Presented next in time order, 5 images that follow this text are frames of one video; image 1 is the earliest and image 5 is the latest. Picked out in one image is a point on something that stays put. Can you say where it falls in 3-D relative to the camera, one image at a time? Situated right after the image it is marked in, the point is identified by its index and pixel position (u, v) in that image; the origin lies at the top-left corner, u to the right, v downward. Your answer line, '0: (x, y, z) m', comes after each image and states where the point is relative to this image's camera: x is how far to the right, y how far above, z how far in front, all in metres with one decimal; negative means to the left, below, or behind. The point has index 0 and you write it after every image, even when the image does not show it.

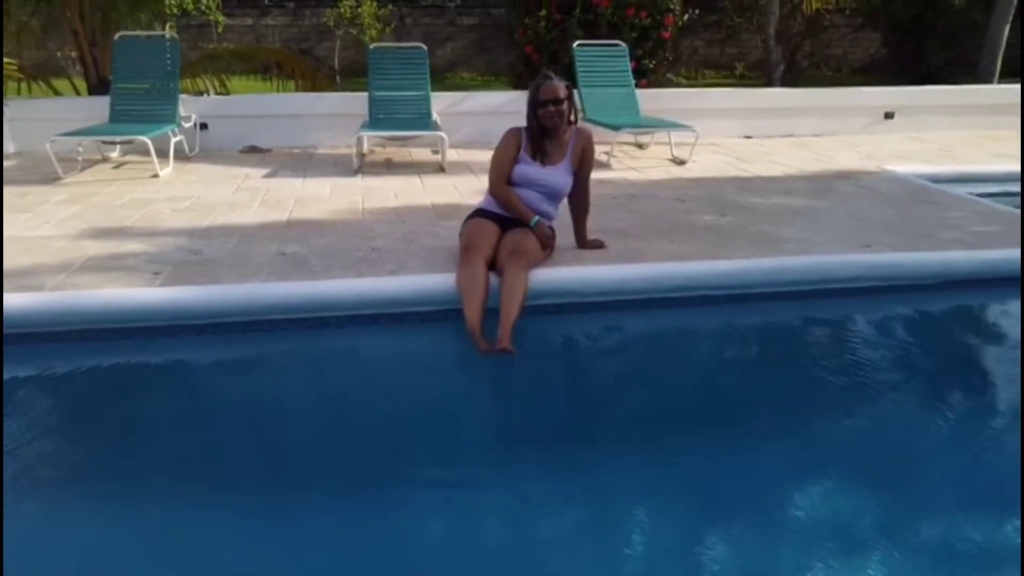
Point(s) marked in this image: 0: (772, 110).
0: (+2.6, +1.7, +8.1) m
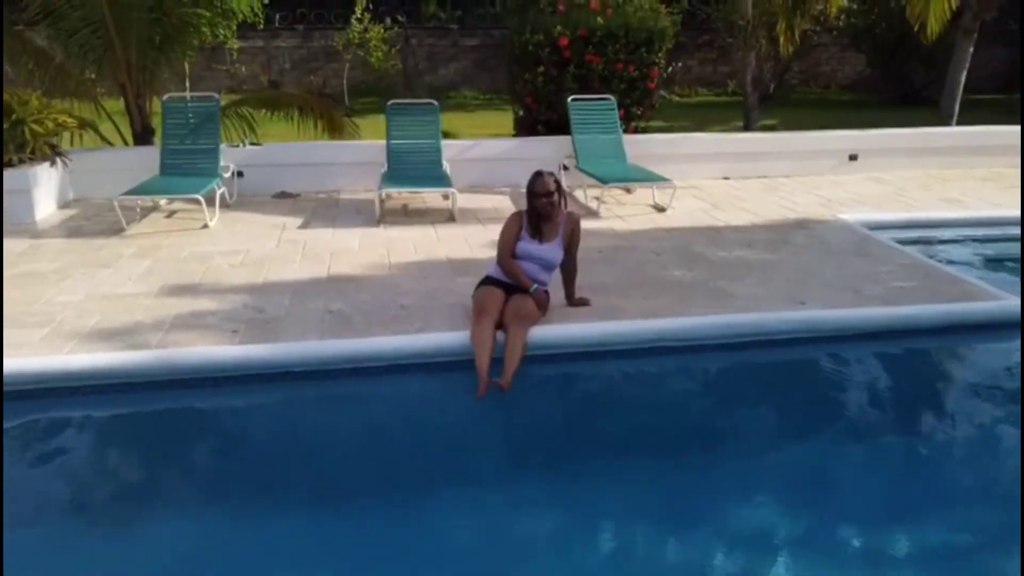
0: (+2.6, +1.4, +9.0) m
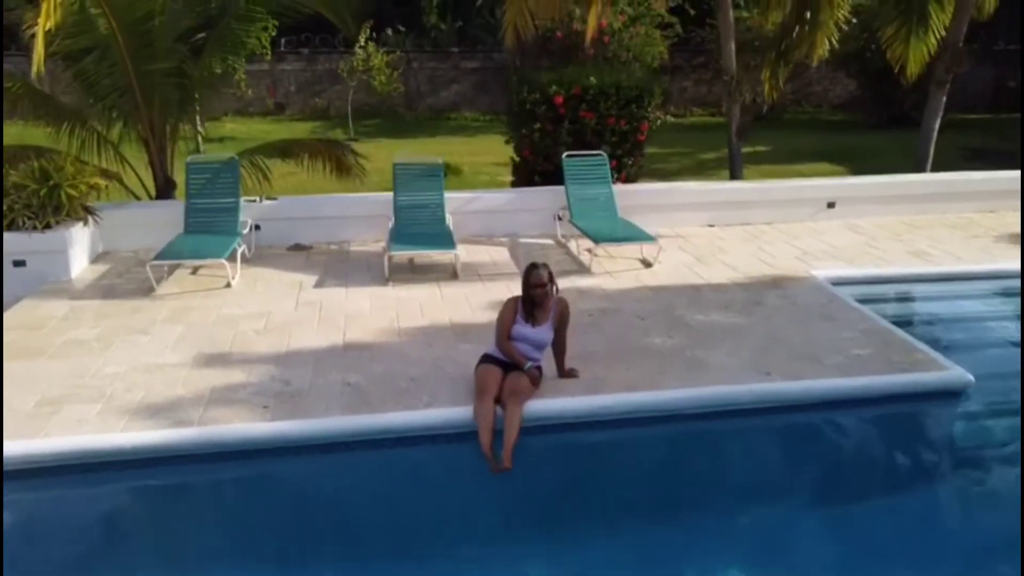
0: (+2.6, +1.0, +9.5) m
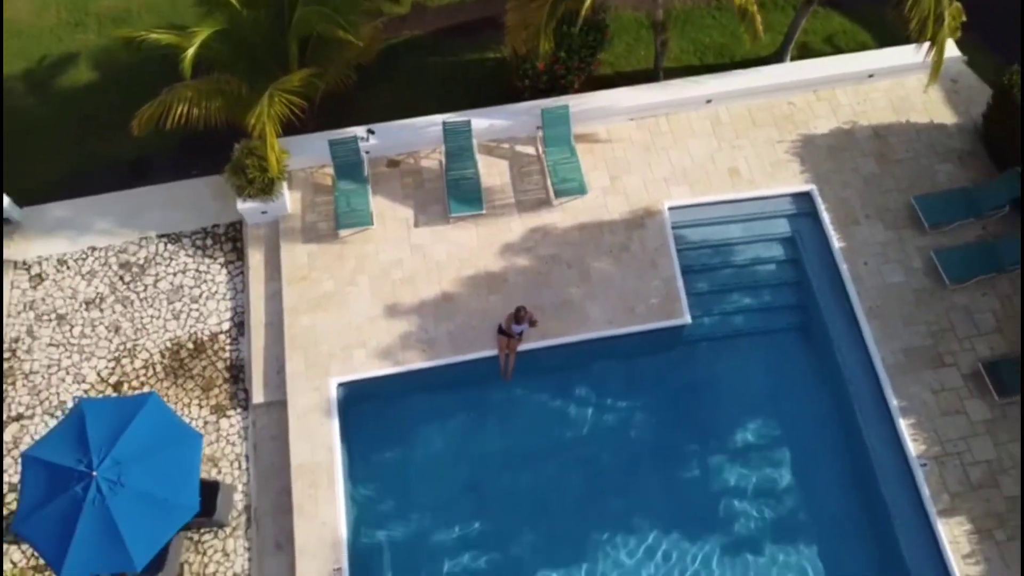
0: (+2.6, +3.5, +15.6) m
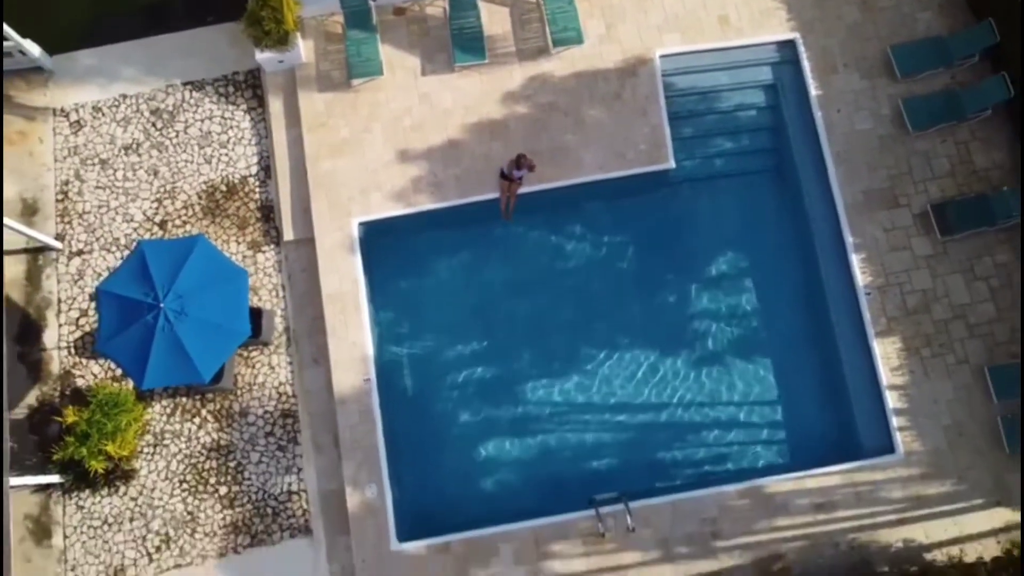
0: (+2.6, +6.7, +16.1) m
